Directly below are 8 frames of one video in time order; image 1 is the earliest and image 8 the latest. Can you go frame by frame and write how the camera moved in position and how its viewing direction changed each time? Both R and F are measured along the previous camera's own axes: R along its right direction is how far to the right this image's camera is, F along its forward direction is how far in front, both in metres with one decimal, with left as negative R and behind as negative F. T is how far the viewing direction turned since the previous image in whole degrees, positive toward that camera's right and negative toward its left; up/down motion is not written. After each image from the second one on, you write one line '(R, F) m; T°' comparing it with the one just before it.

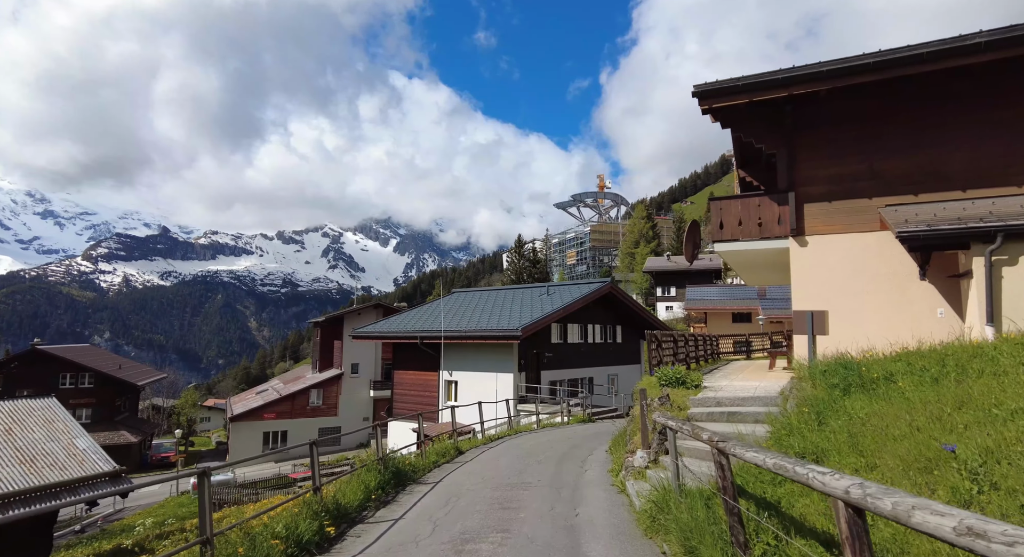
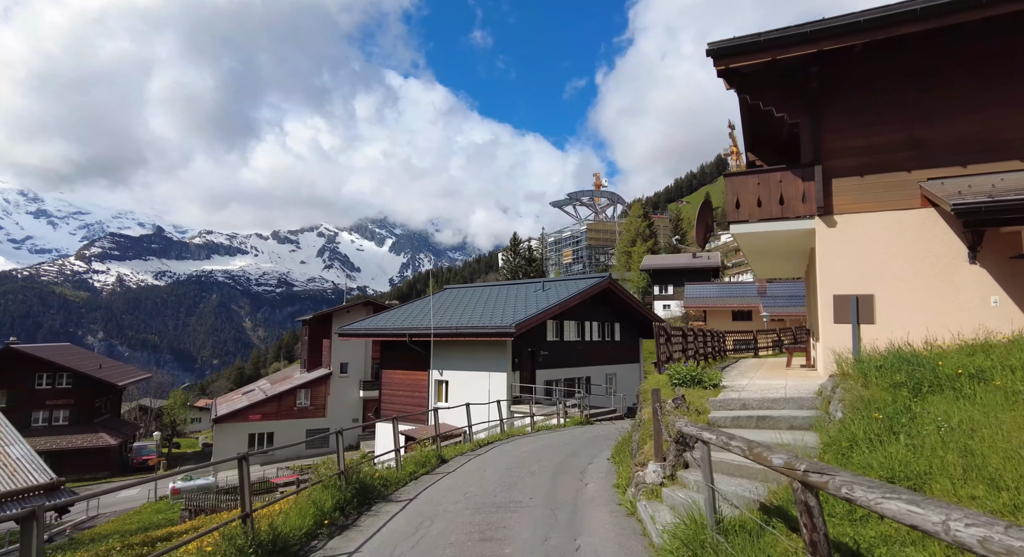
(+0.1, +1.2) m; 0°
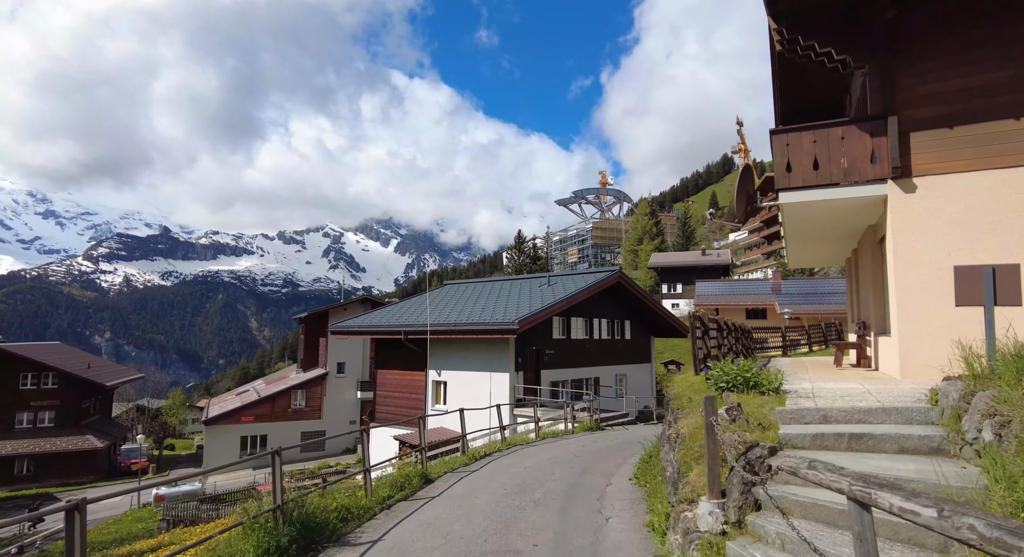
(+0.1, +1.6) m; -1°
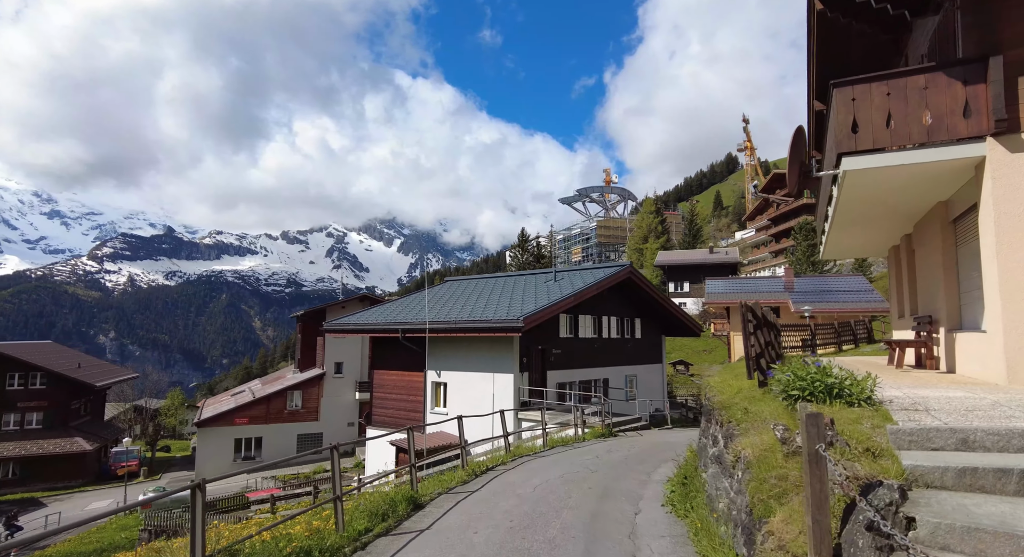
(0.0, +1.3) m; 0°
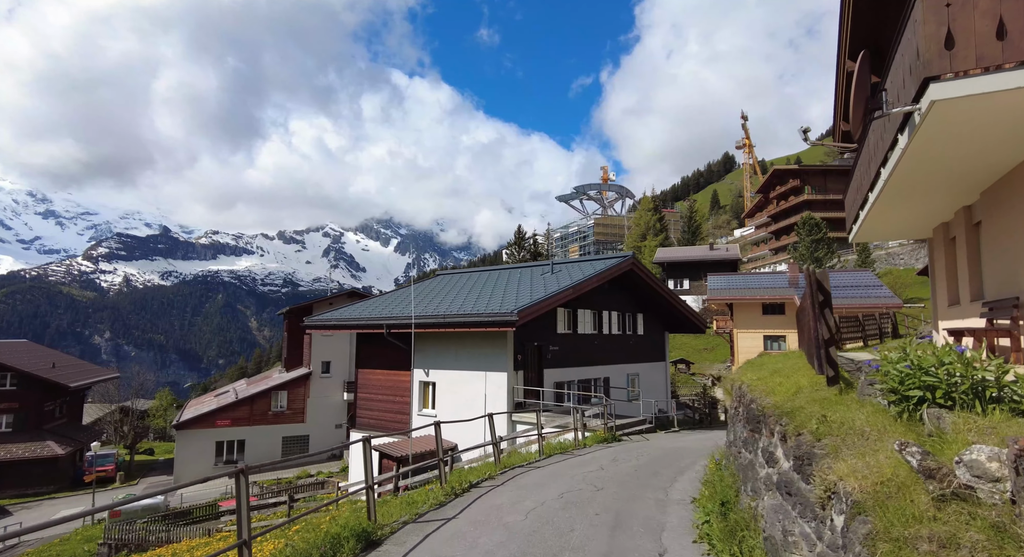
(+0.1, +1.5) m; 0°
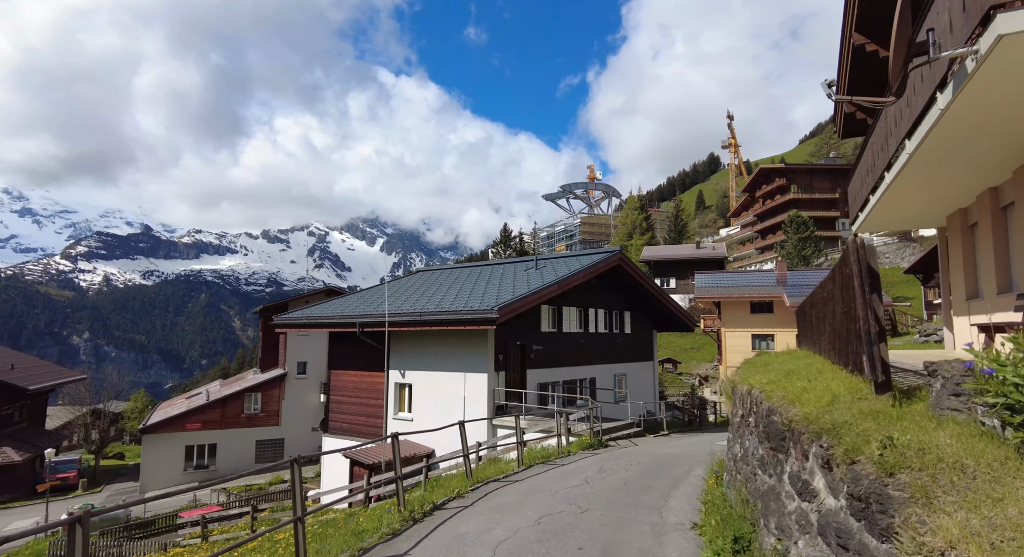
(+0.2, +1.0) m; +1°
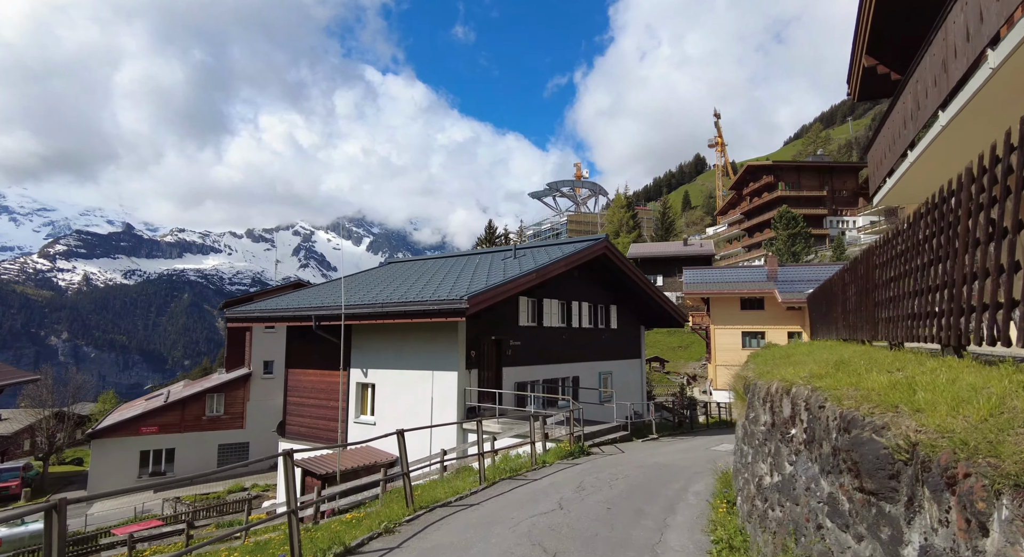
(+0.4, +1.7) m; +1°
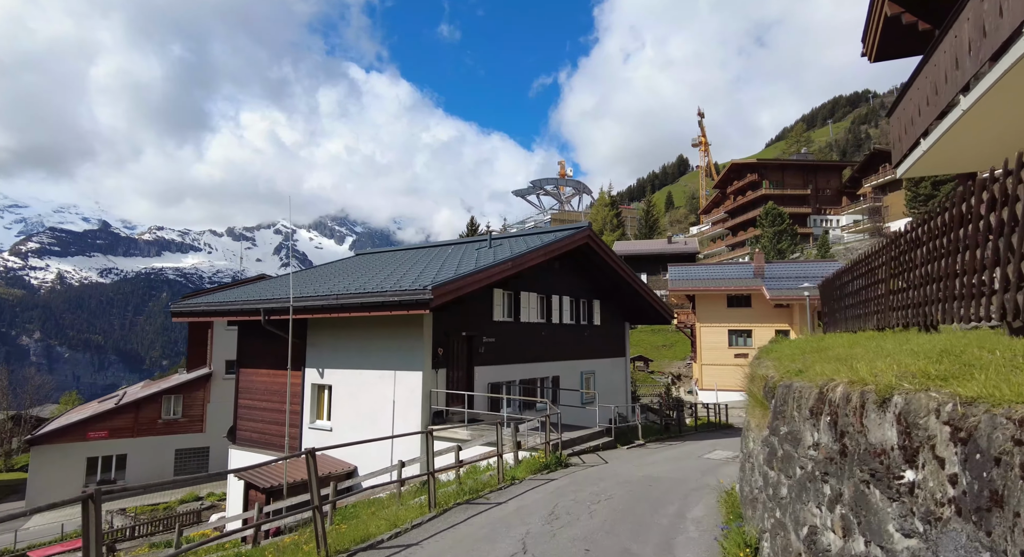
(+0.3, +1.5) m; +2°
